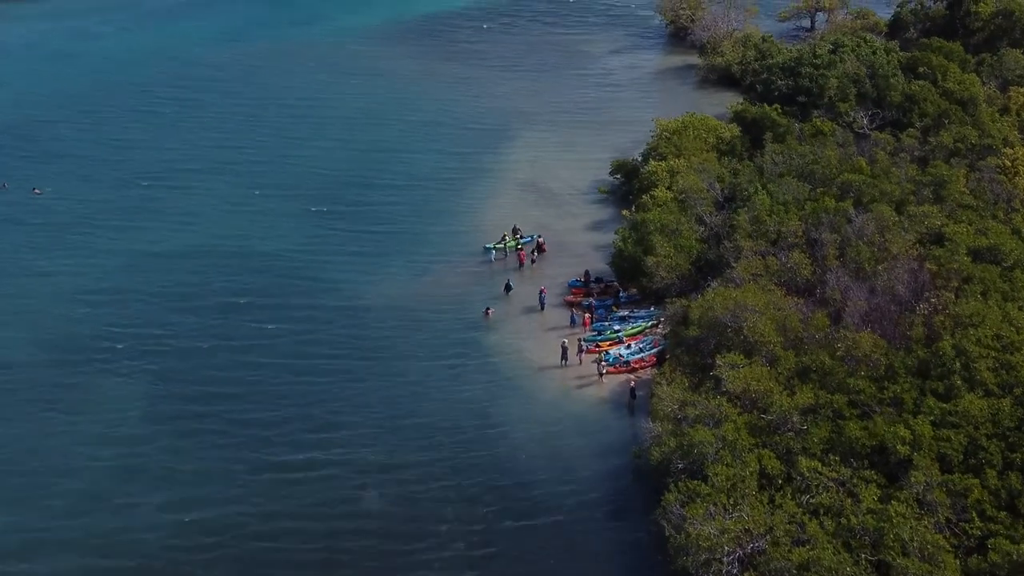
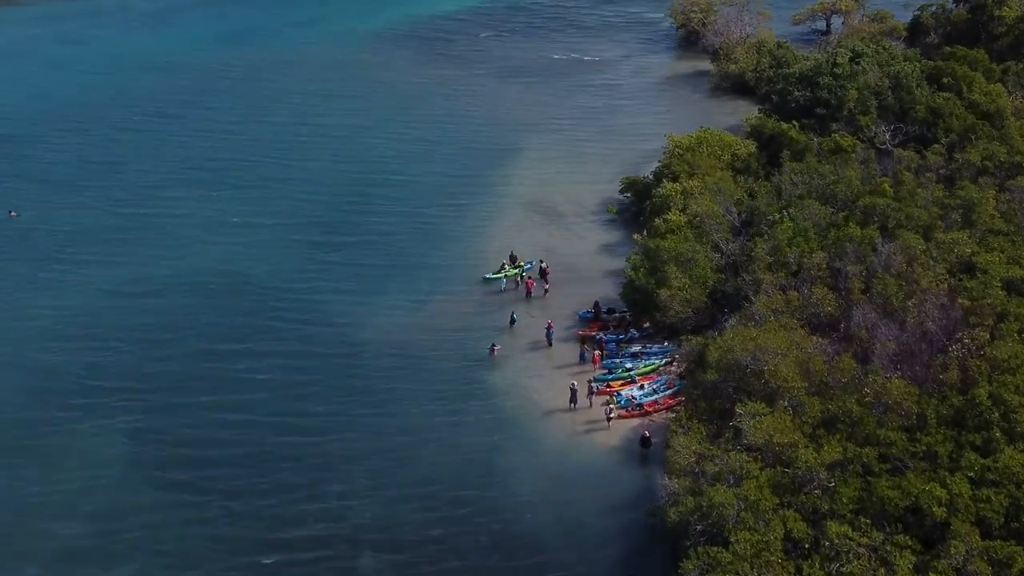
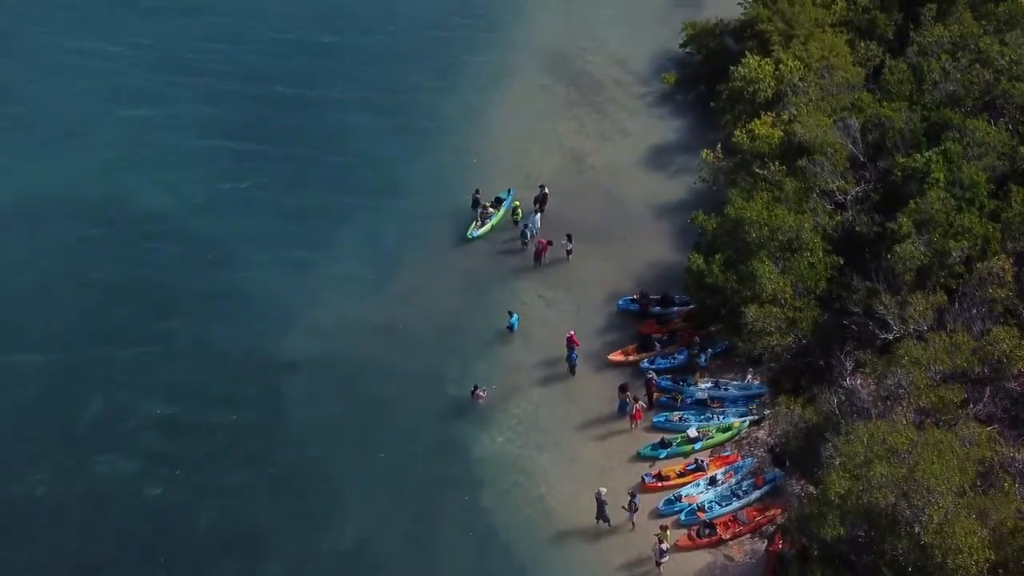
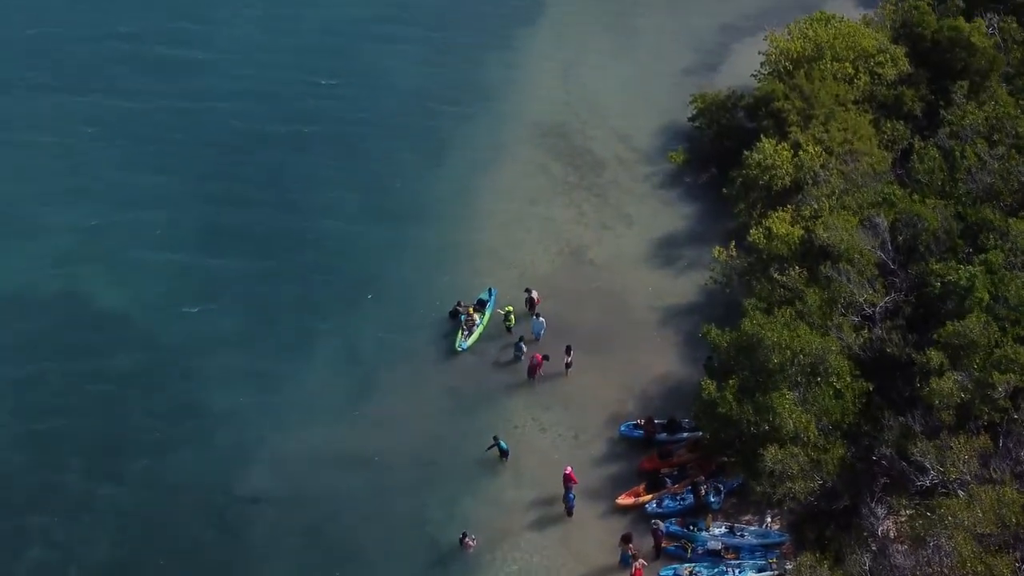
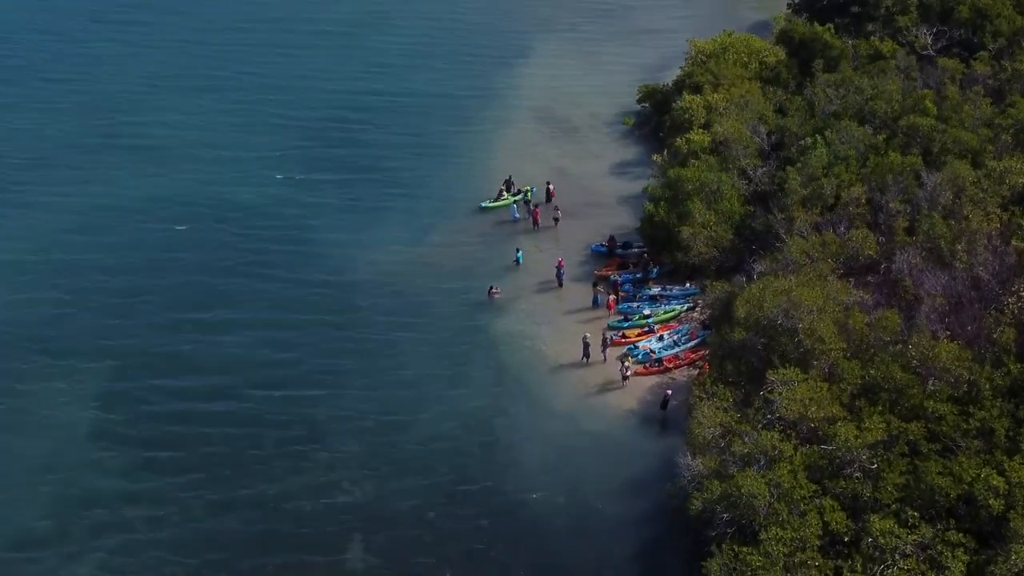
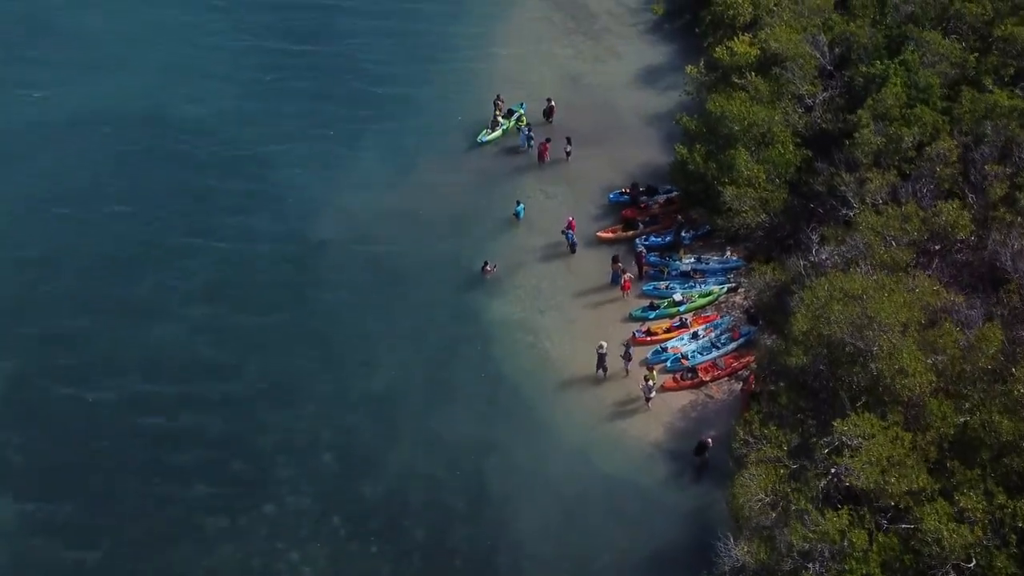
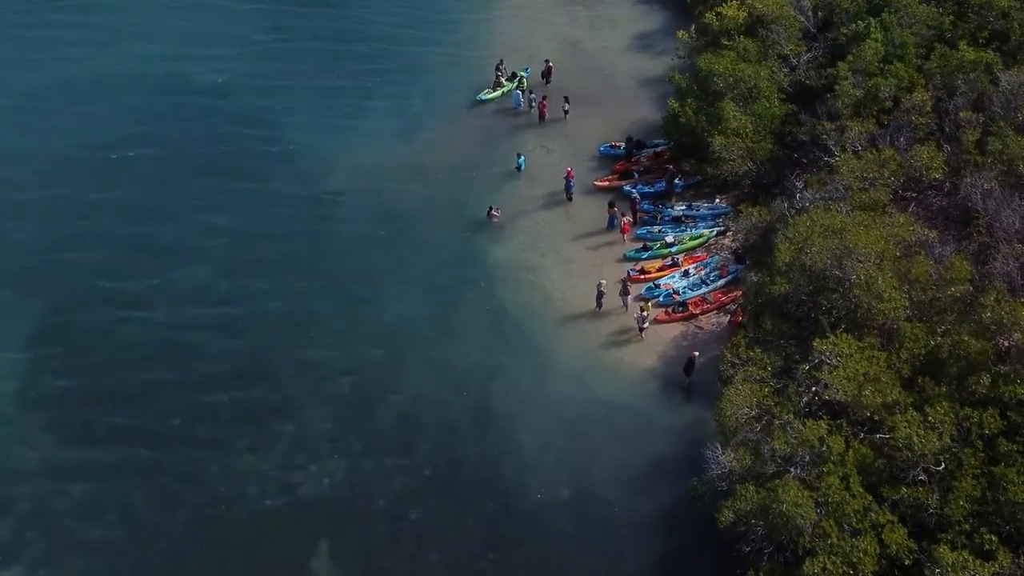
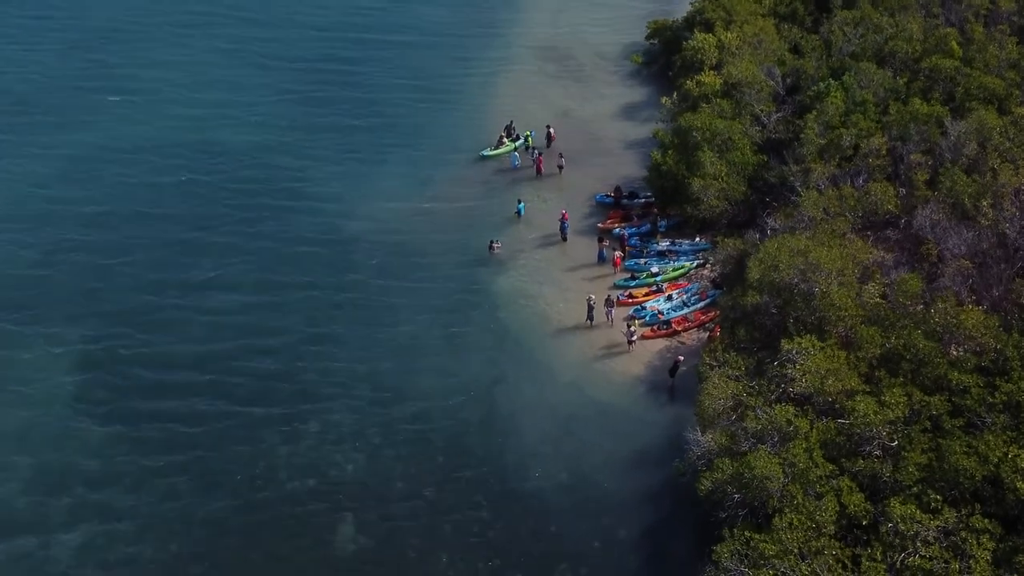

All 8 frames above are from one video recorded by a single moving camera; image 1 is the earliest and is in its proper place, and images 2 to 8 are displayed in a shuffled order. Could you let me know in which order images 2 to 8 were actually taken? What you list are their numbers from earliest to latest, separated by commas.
2, 5, 8, 7, 6, 3, 4
